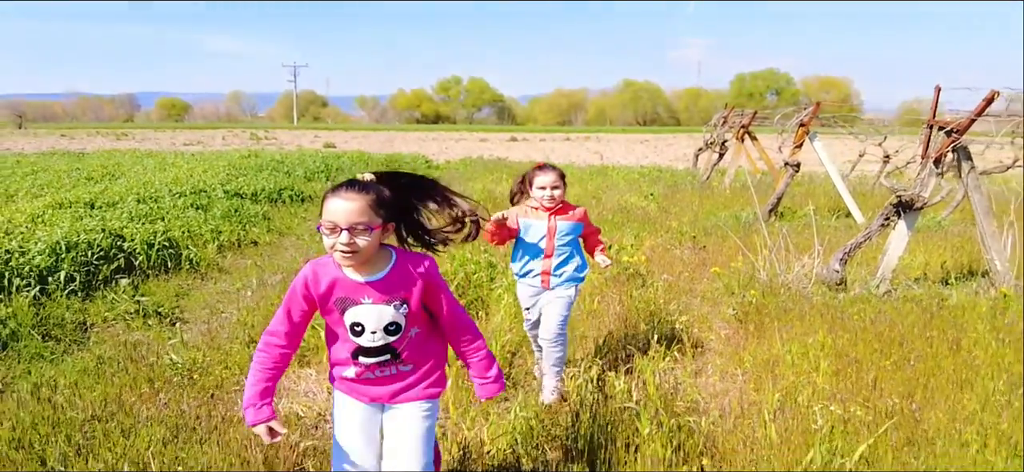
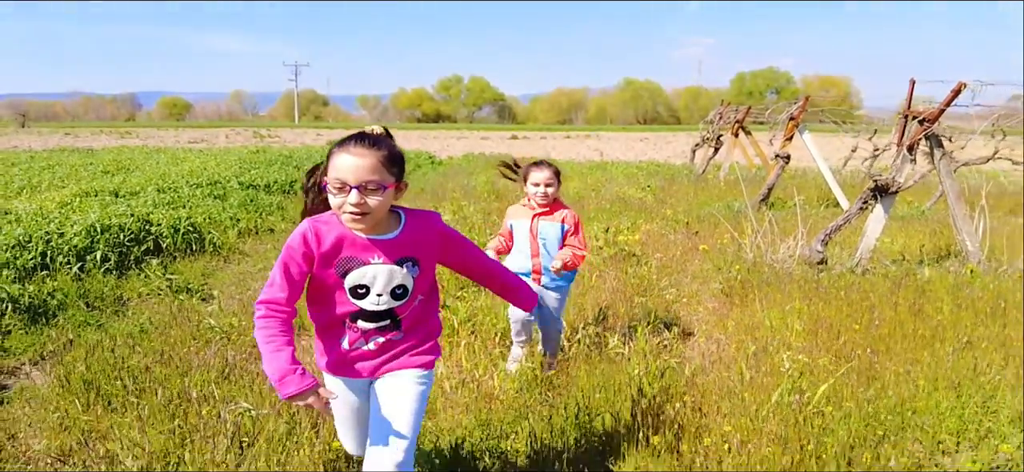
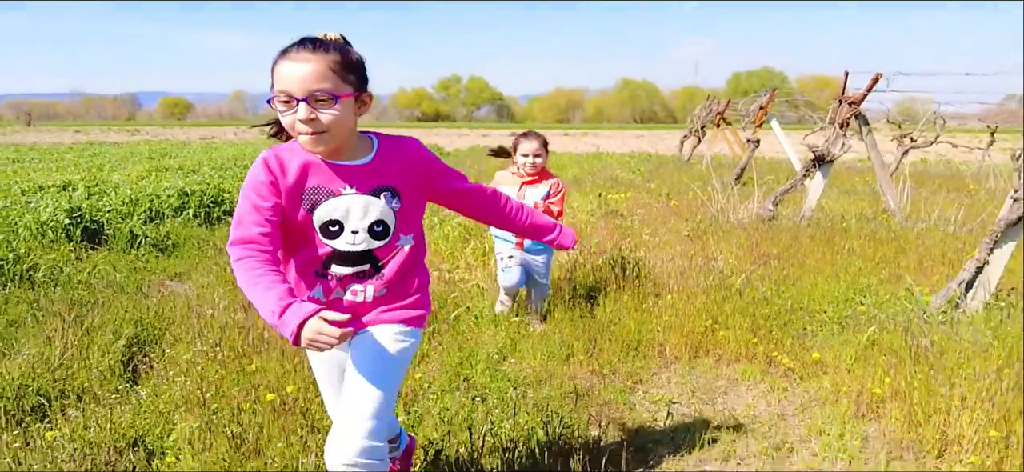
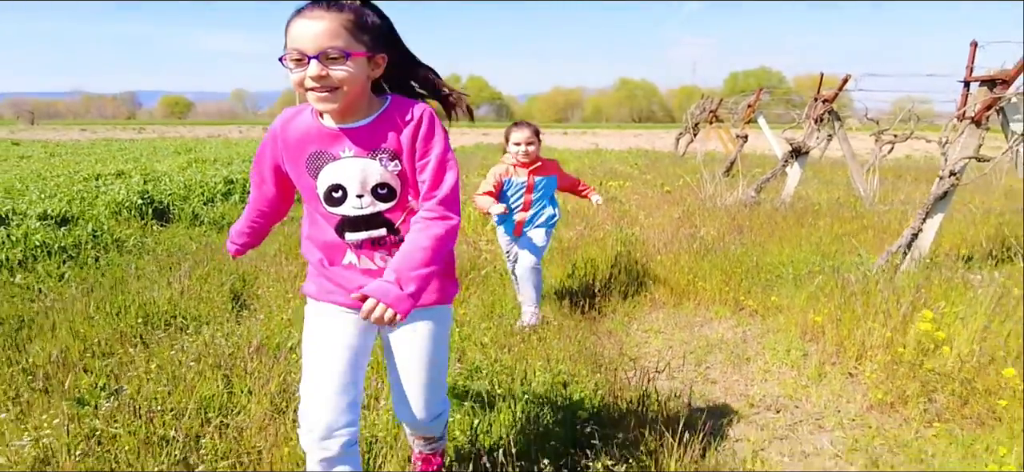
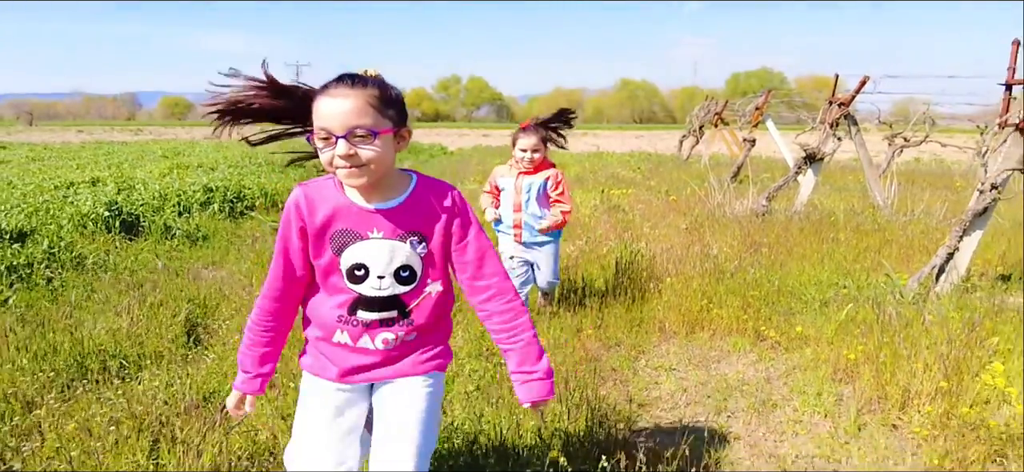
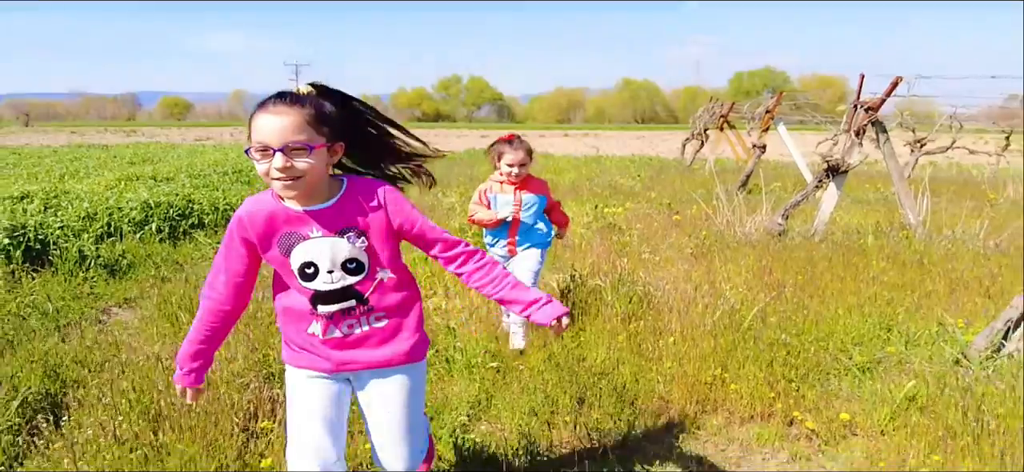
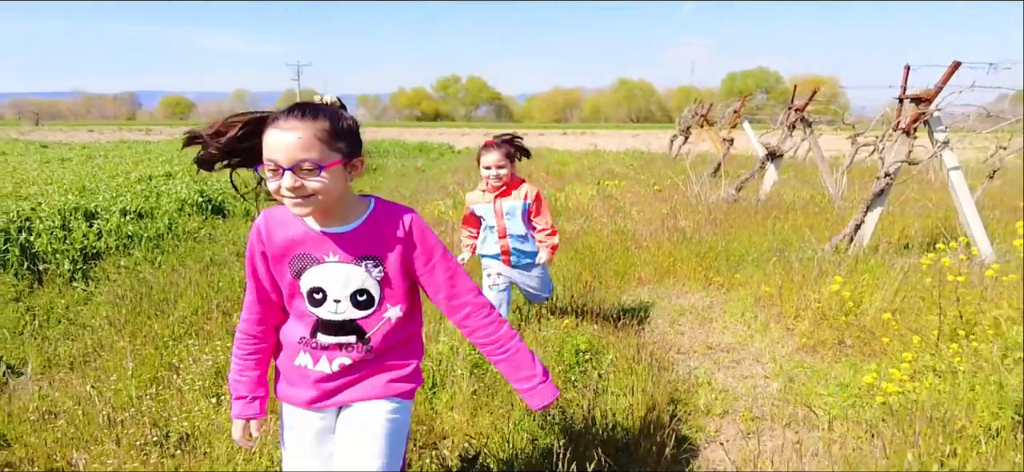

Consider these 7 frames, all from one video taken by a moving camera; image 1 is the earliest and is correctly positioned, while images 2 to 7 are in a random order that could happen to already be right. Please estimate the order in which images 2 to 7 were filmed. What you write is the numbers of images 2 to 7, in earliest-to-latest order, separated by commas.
2, 6, 3, 5, 4, 7
